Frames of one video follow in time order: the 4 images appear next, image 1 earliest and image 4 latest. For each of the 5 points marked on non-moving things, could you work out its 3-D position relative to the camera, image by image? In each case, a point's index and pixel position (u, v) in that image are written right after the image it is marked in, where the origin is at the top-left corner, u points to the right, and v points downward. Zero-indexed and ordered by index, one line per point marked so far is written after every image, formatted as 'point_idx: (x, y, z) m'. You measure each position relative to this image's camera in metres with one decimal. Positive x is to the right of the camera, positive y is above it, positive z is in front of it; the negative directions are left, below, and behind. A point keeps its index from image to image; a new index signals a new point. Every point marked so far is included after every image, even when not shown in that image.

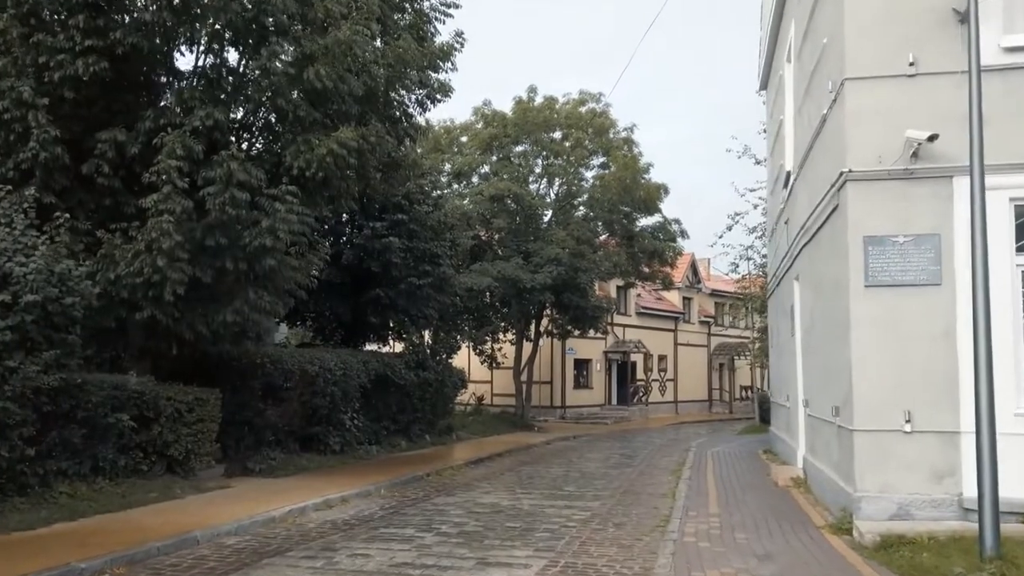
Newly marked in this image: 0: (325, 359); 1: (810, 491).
0: (-3.7, -1.4, +18.1) m
1: (+4.4, -3.0, +13.1) m
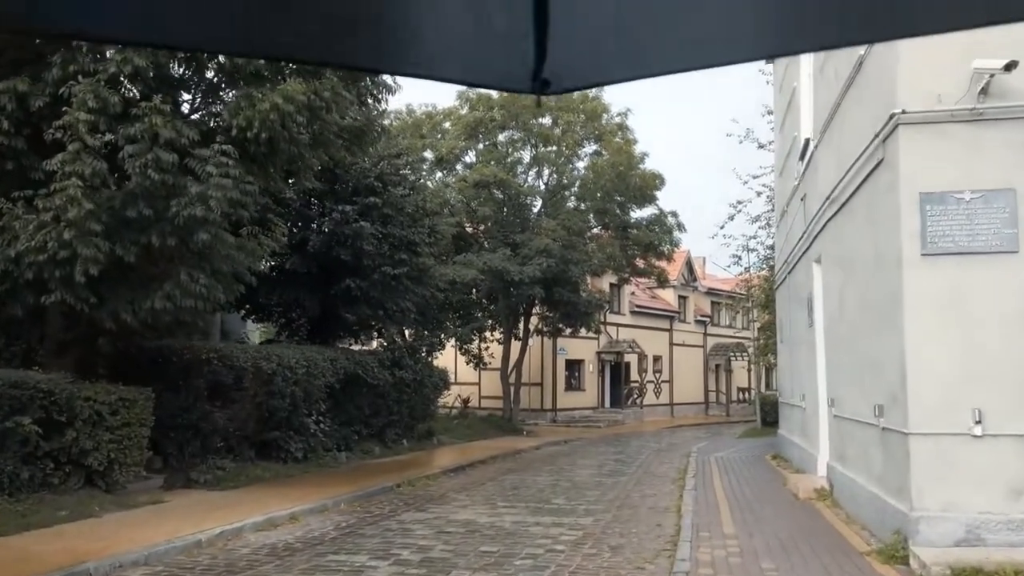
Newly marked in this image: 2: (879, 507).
0: (-4.0, -1.2, +16.1) m
1: (+4.1, -2.8, +11.2) m
2: (+3.7, -2.2, +9.0) m
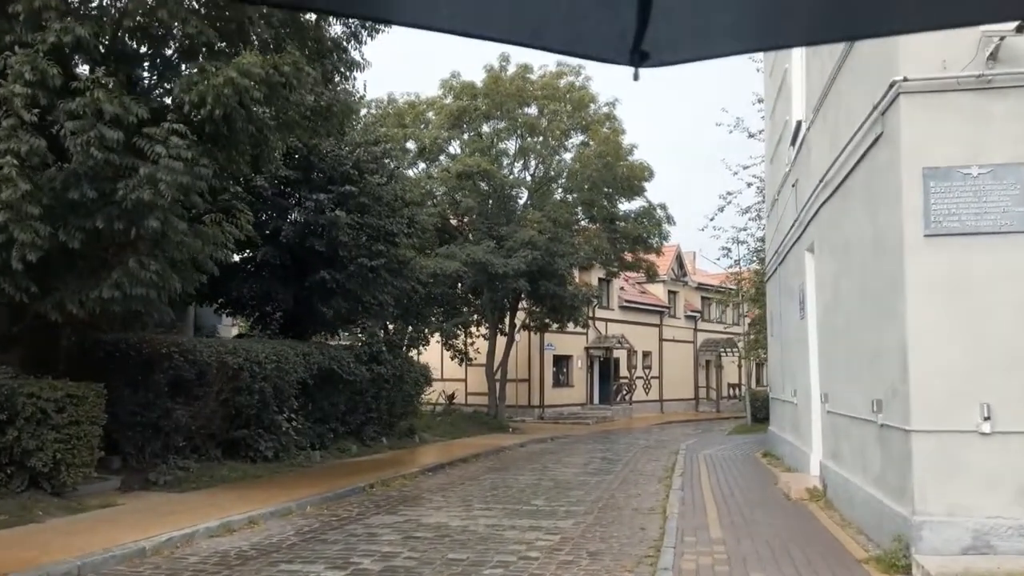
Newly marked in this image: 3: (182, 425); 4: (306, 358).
0: (-4.4, -1.0, +15.4) m
1: (+3.8, -2.6, +10.5) m
2: (+3.4, -2.1, +8.3) m
3: (-5.0, -2.1, +13.8) m
4: (-4.0, -1.3, +17.4) m
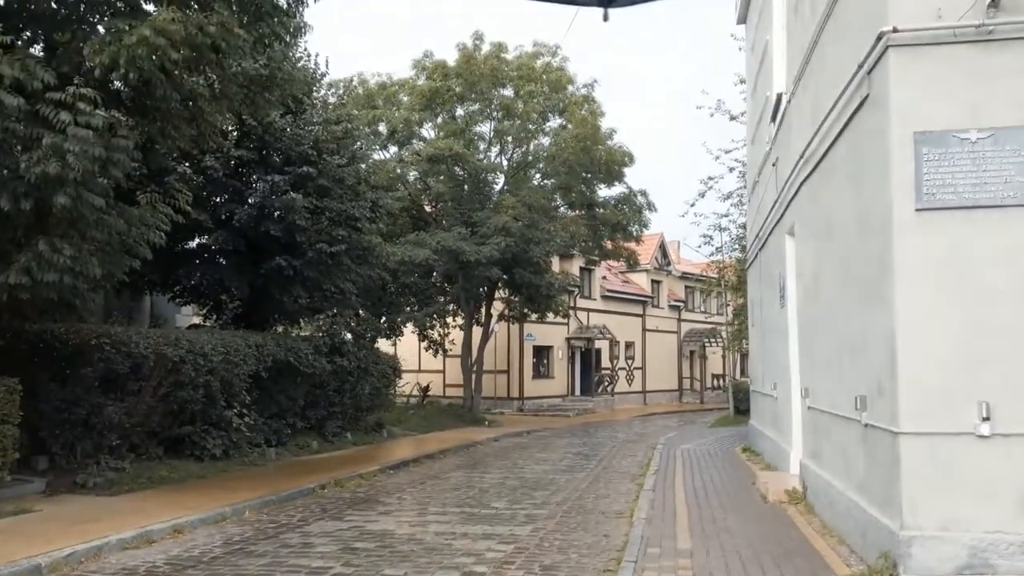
0: (-5.0, -0.8, +14.3) m
1: (+3.3, -2.4, +9.7) m
2: (+2.9, -1.9, +7.4) m
3: (-5.6, -1.9, +12.8) m
4: (-4.6, -1.1, +16.4) m
